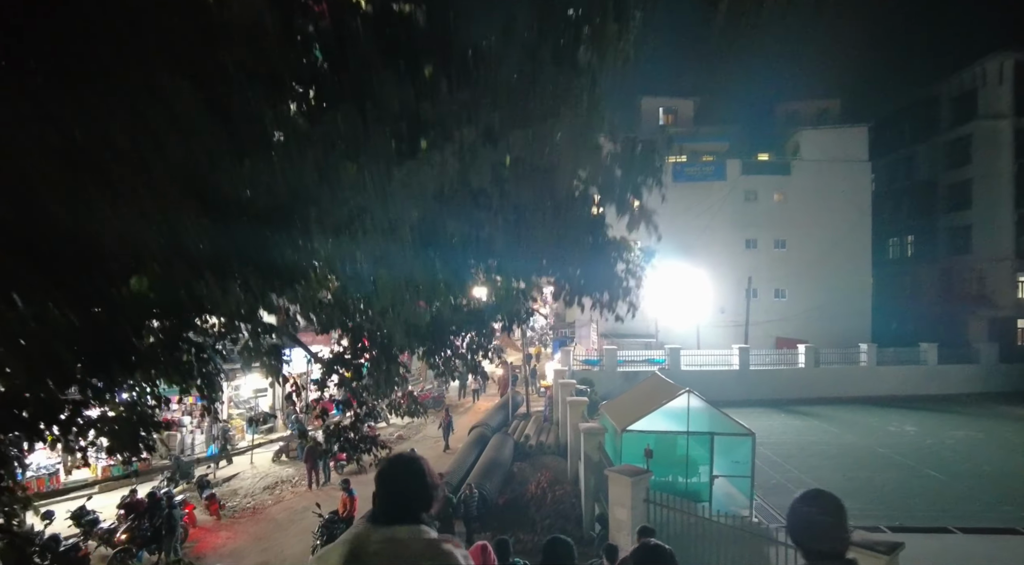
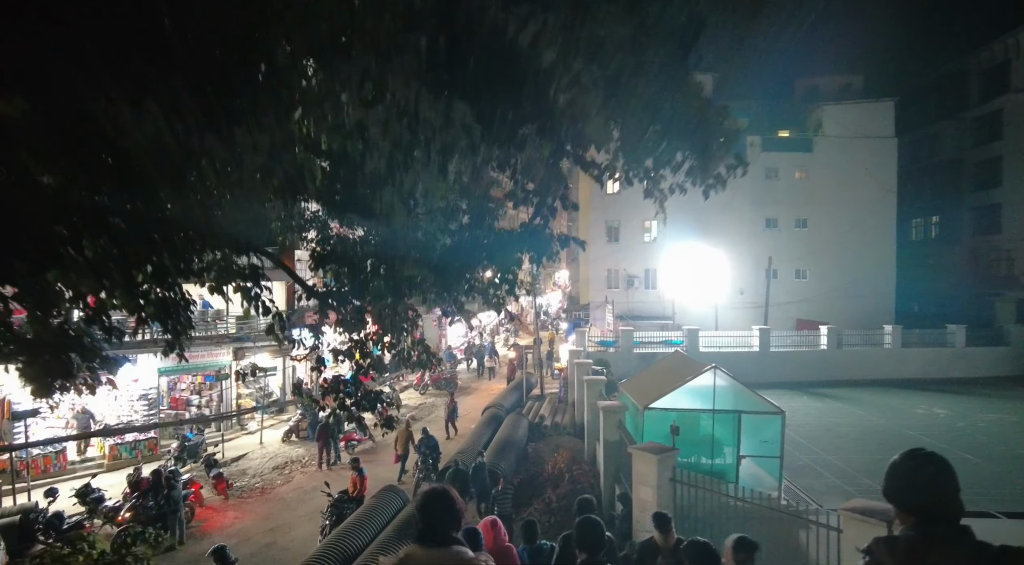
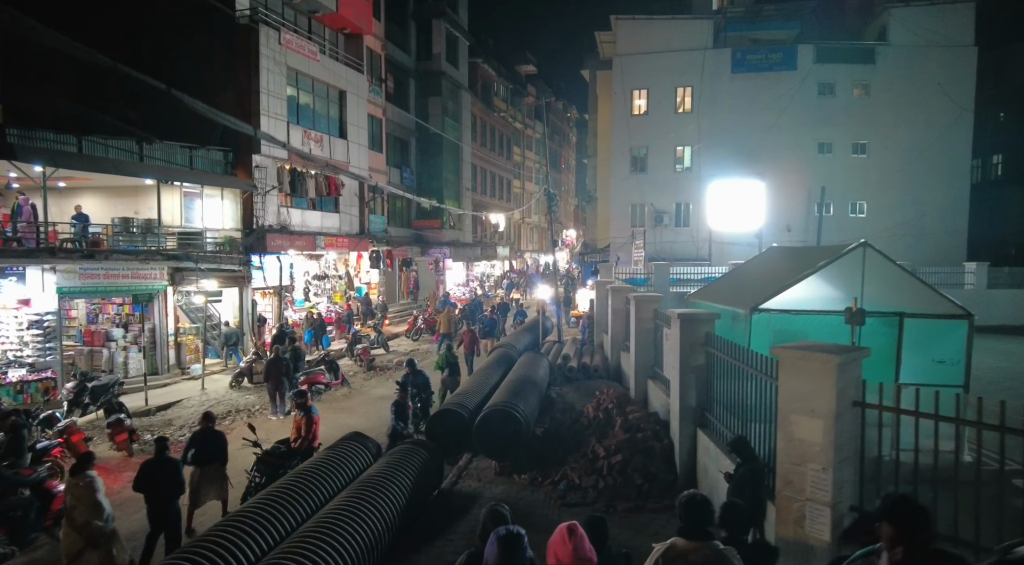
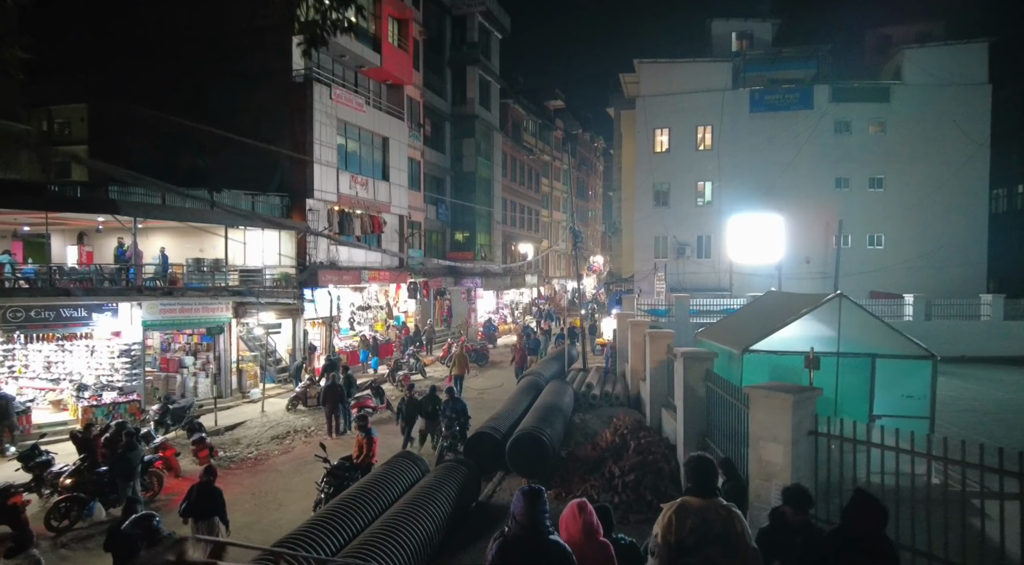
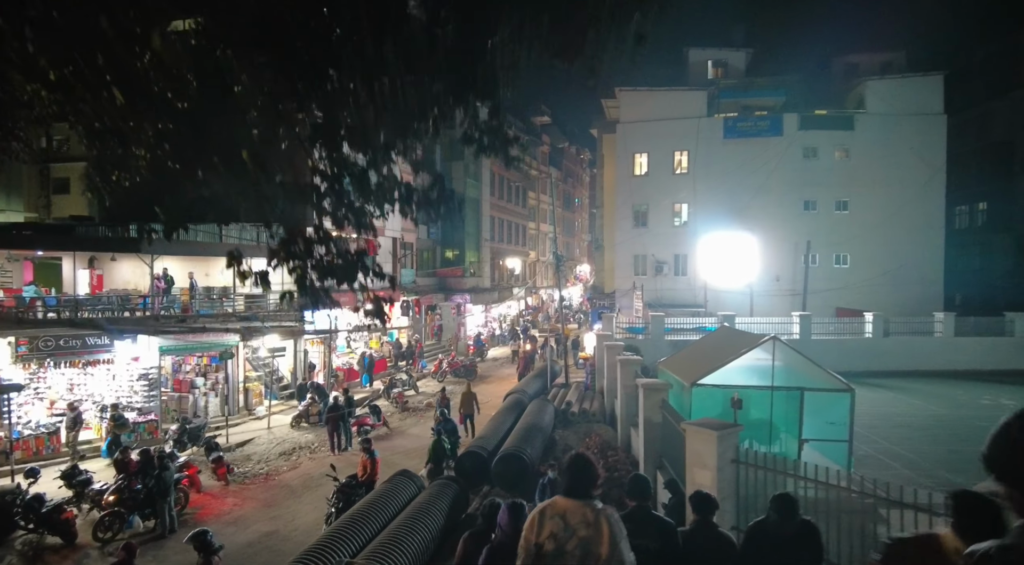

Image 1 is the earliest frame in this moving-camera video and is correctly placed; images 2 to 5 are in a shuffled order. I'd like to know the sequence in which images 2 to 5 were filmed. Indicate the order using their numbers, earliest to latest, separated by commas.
2, 5, 4, 3
